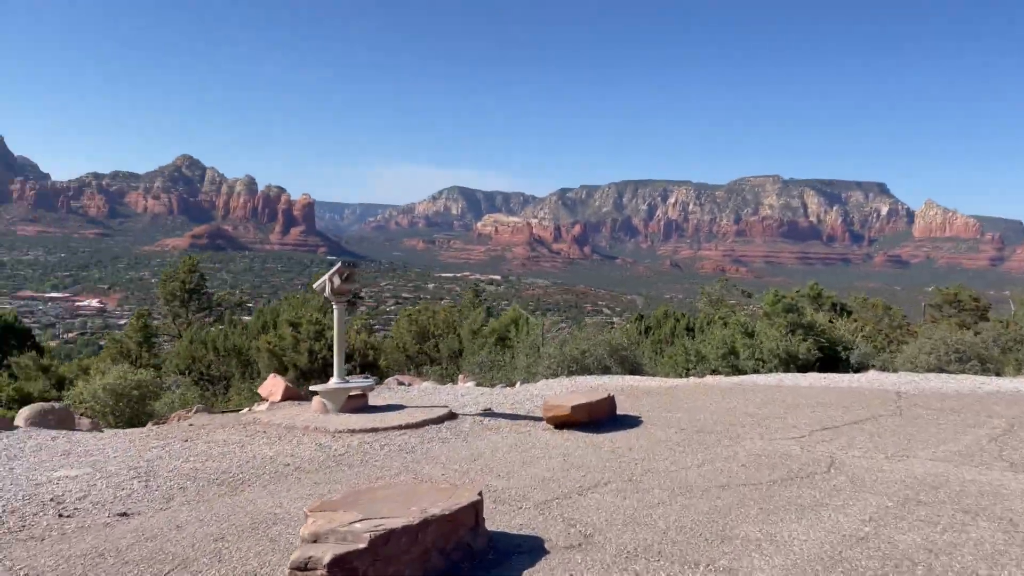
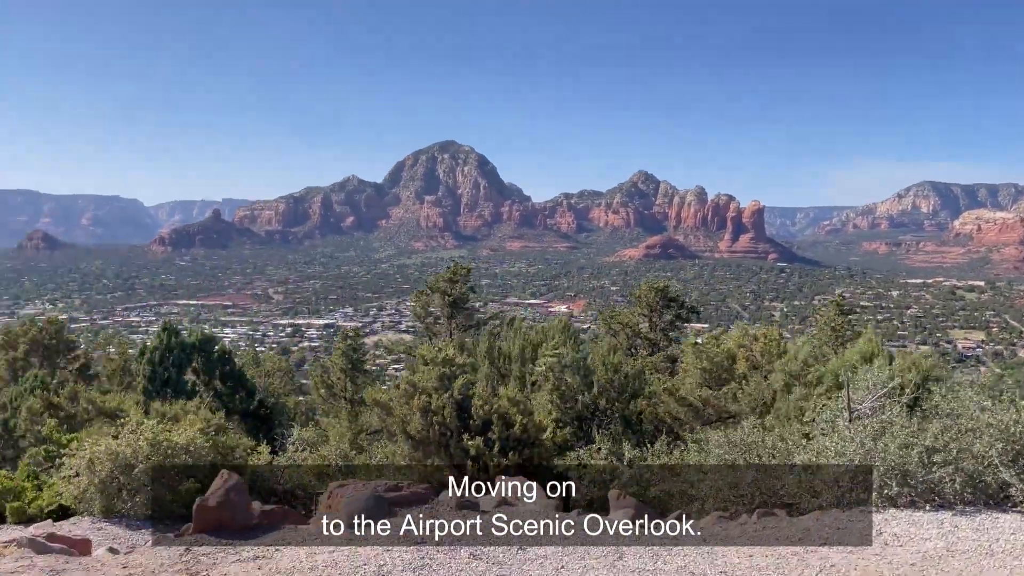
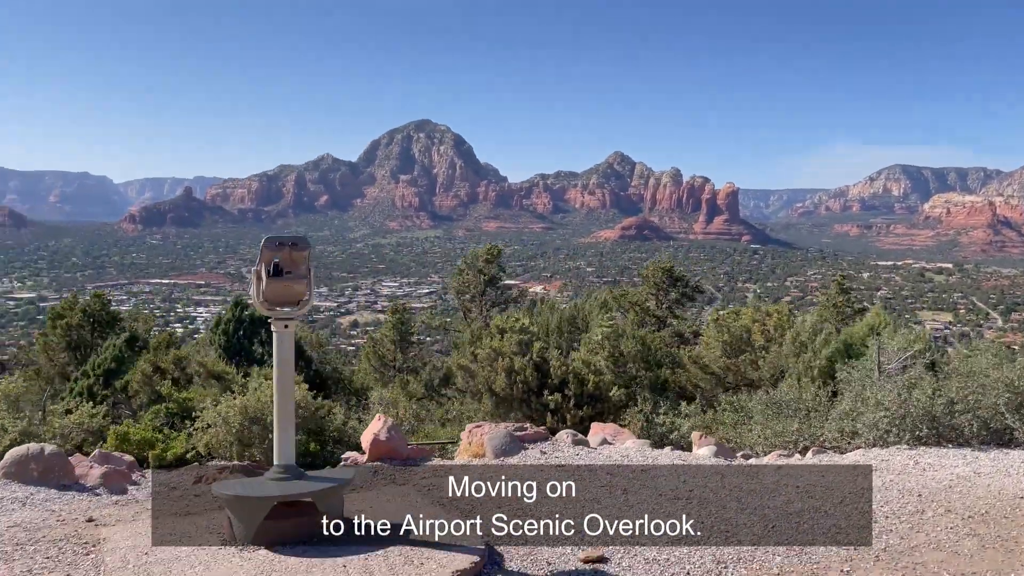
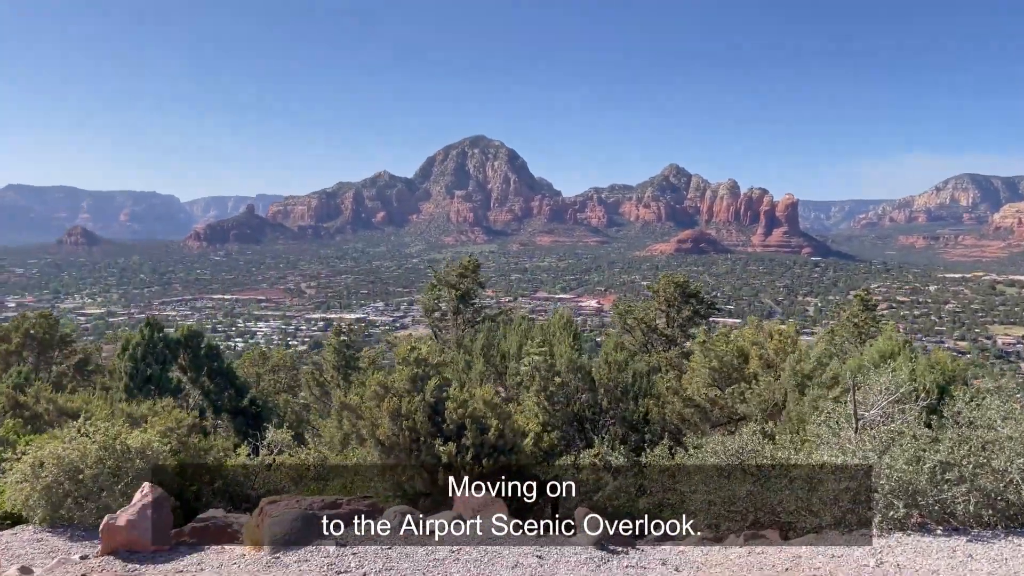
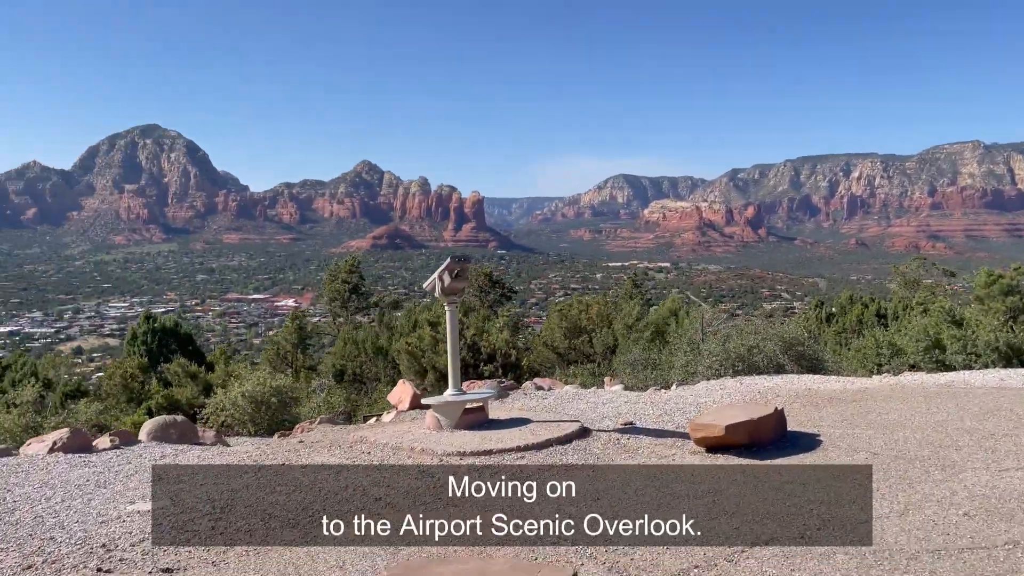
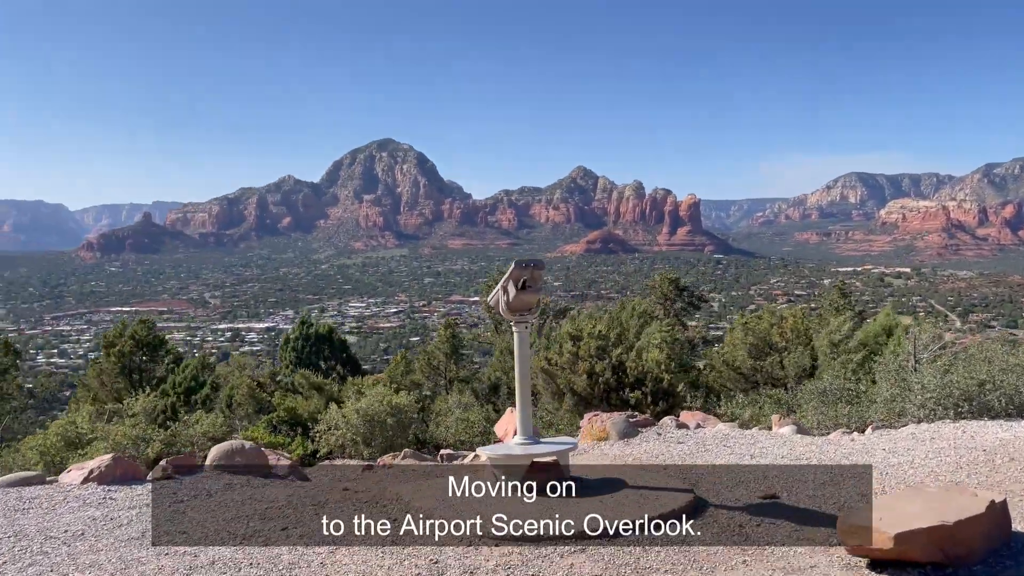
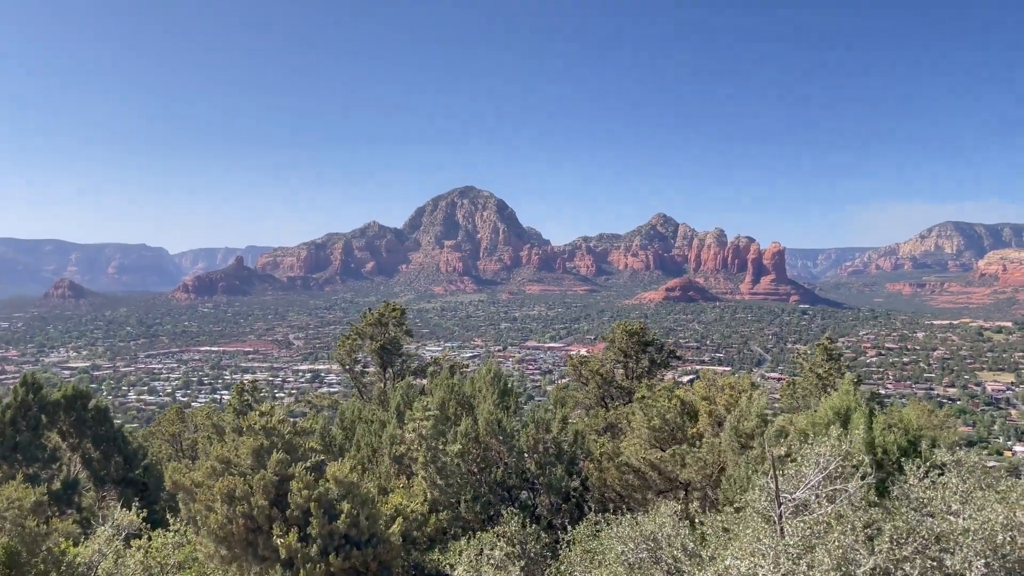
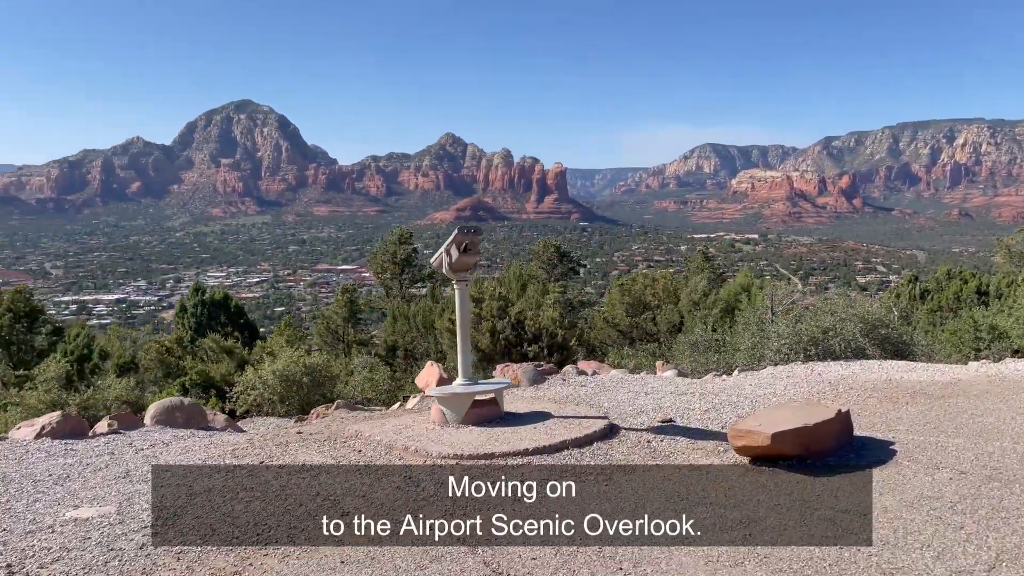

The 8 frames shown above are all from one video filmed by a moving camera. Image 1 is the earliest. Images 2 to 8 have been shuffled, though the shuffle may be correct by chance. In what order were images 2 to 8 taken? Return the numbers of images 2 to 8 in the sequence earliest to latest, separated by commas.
5, 8, 6, 3, 2, 4, 7
